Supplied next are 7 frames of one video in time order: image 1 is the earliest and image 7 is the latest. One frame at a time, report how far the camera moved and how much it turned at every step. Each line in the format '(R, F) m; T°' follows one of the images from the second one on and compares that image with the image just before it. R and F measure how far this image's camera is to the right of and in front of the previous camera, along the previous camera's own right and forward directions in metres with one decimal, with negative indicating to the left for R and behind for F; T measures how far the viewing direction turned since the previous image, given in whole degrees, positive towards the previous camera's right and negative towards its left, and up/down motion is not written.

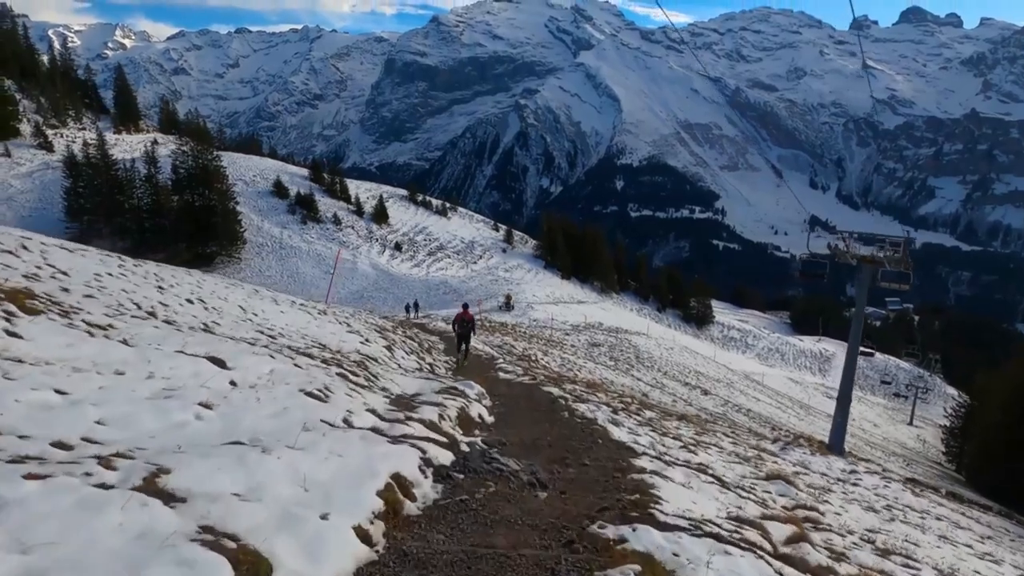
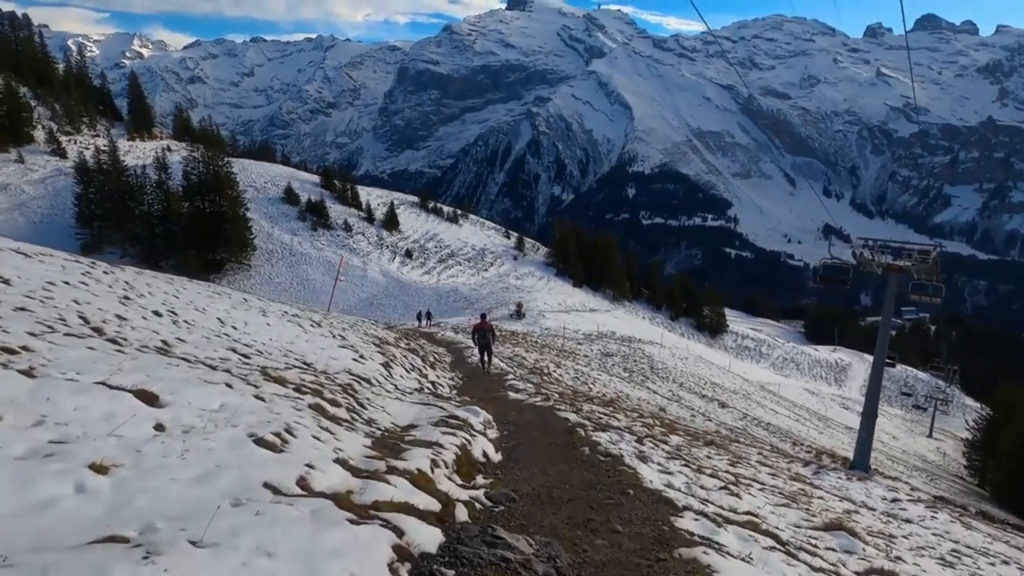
(0.0, +0.8) m; -1°
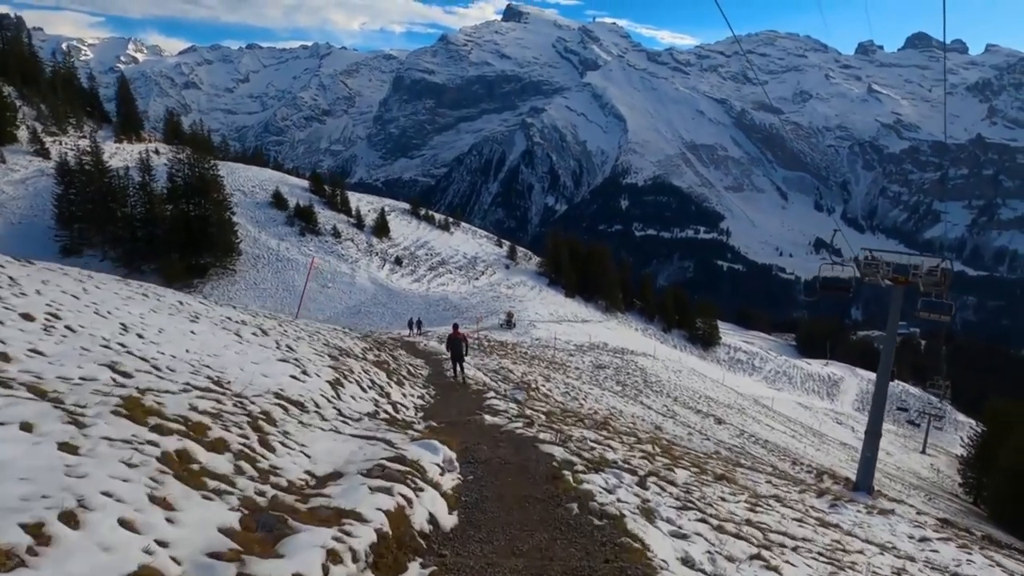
(+0.2, +1.1) m; +1°
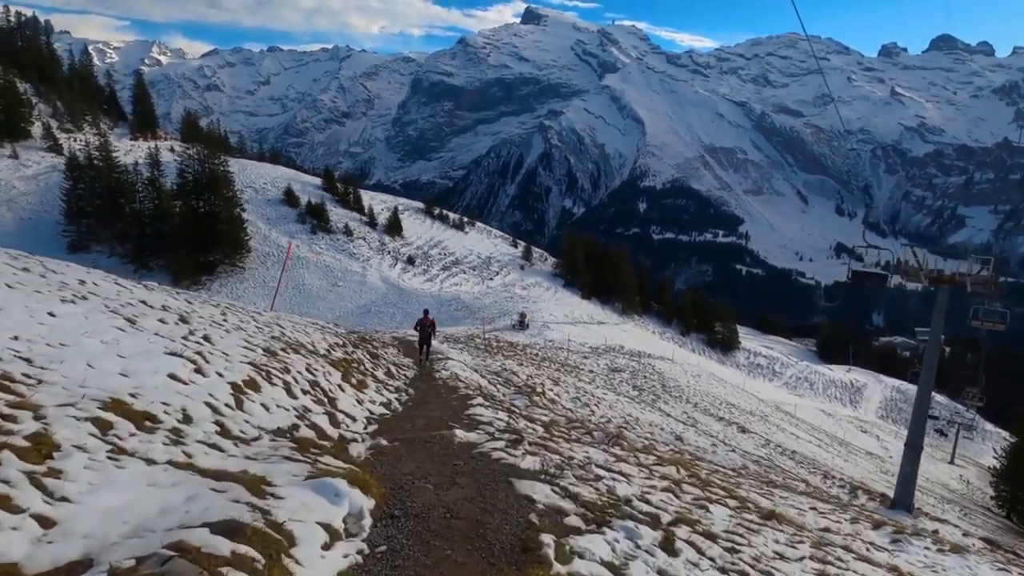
(+0.3, +1.6) m; -2°
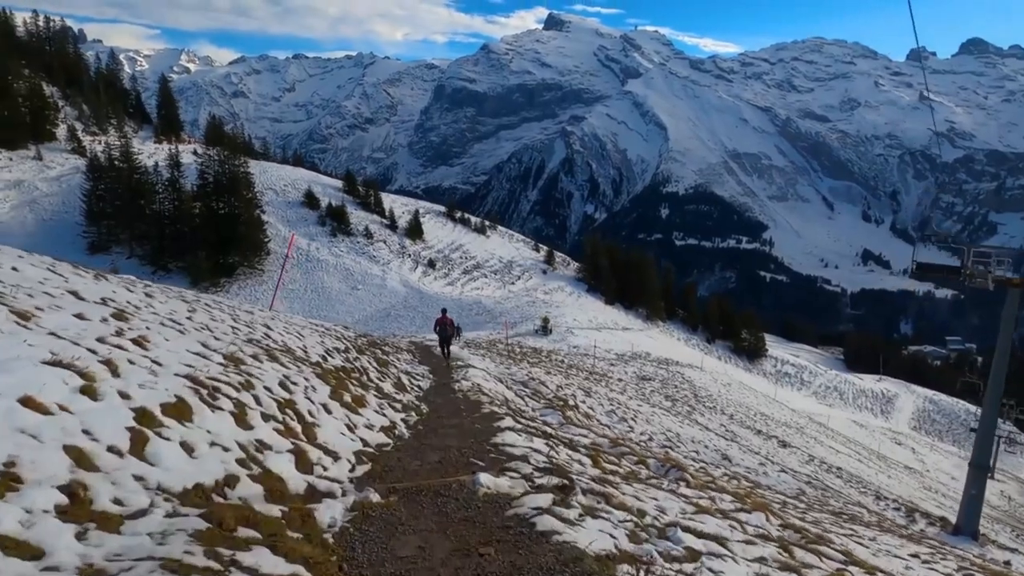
(-0.2, +1.5) m; -2°
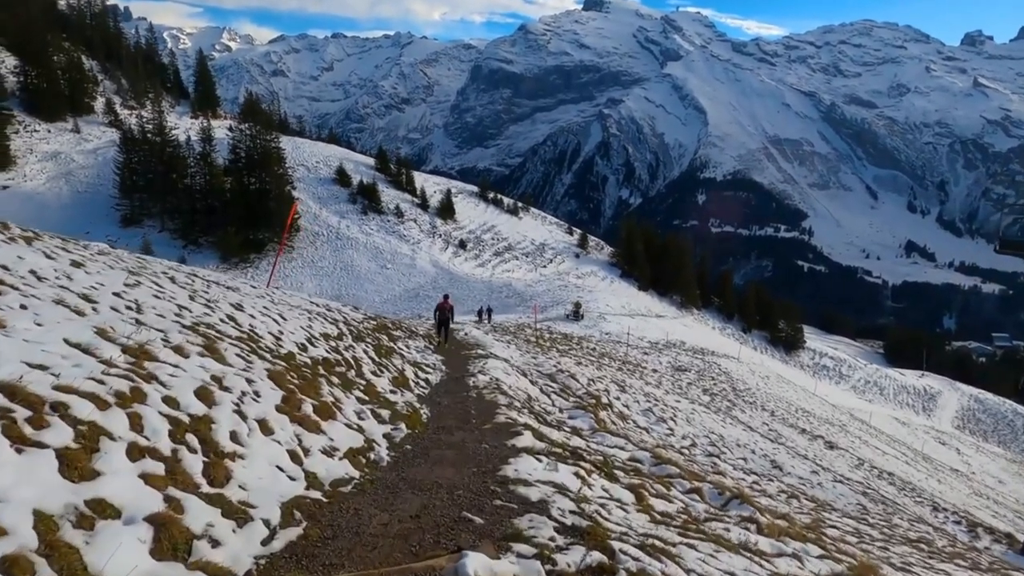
(+0.1, +1.4) m; -3°
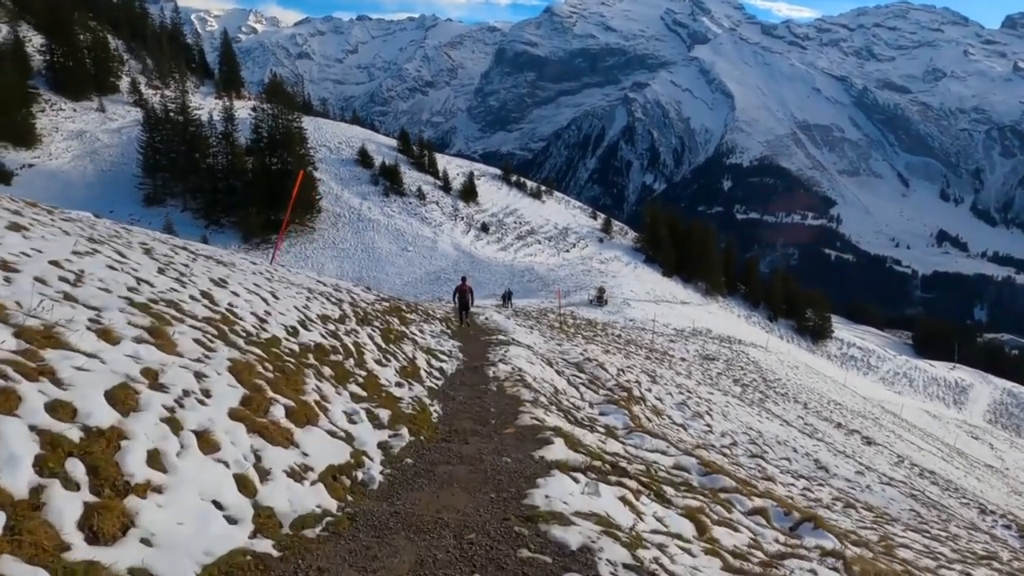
(-0.1, +0.9) m; -2°
